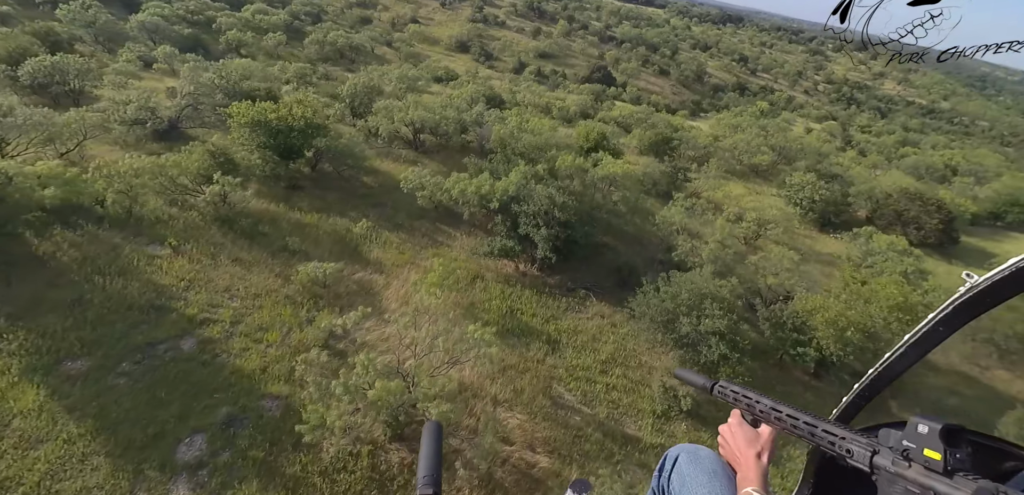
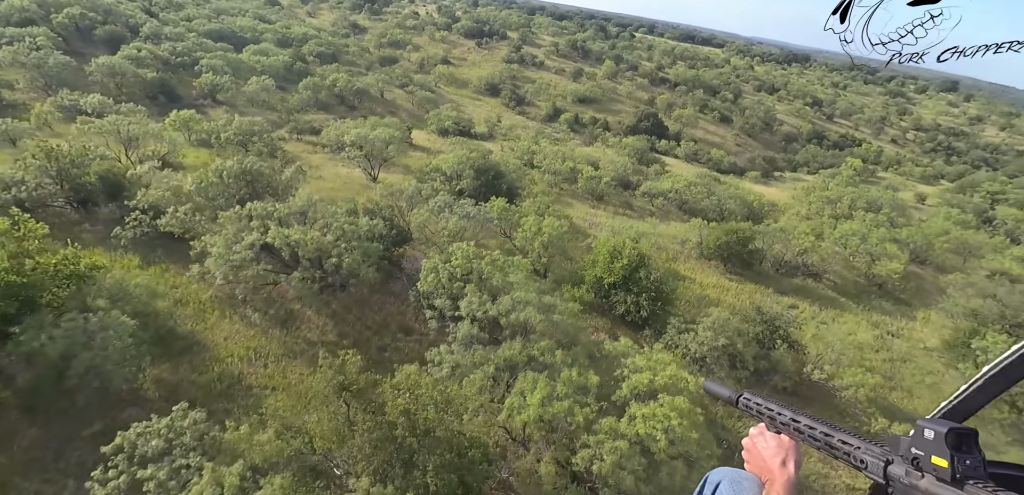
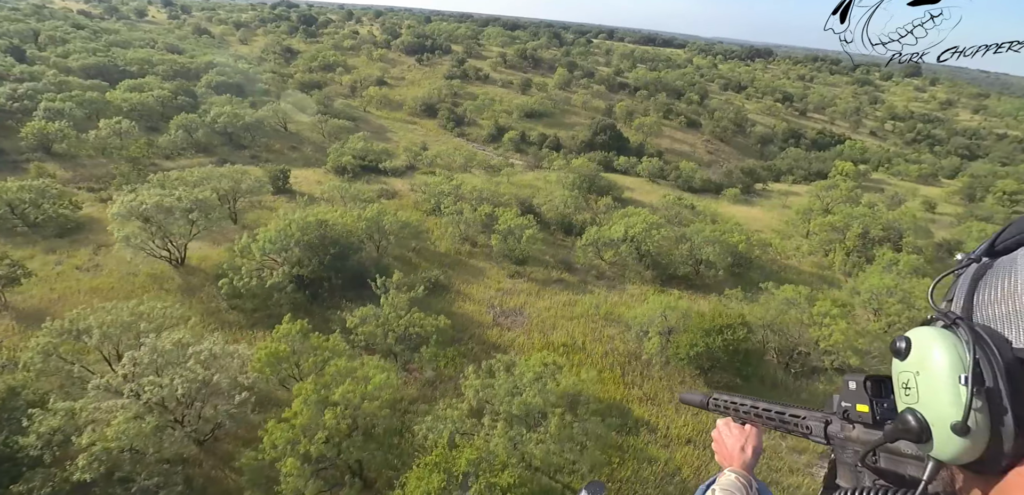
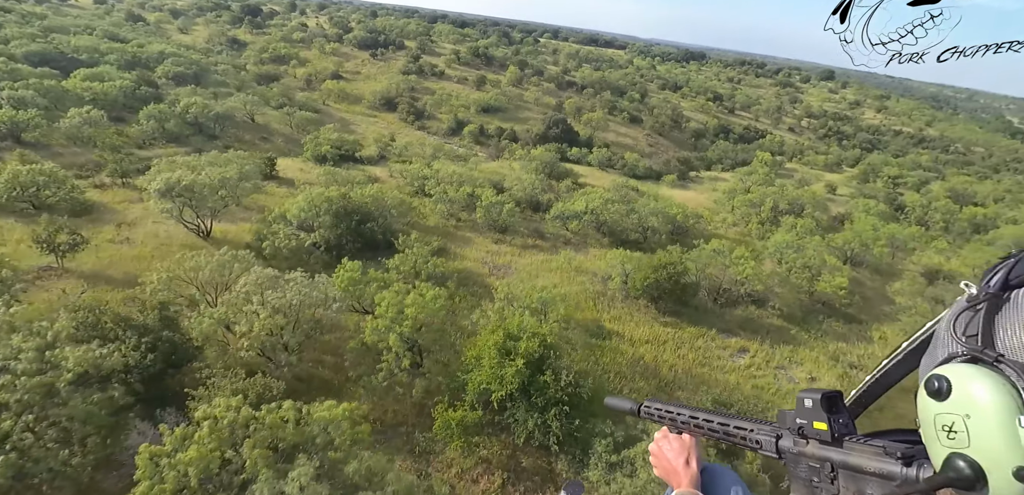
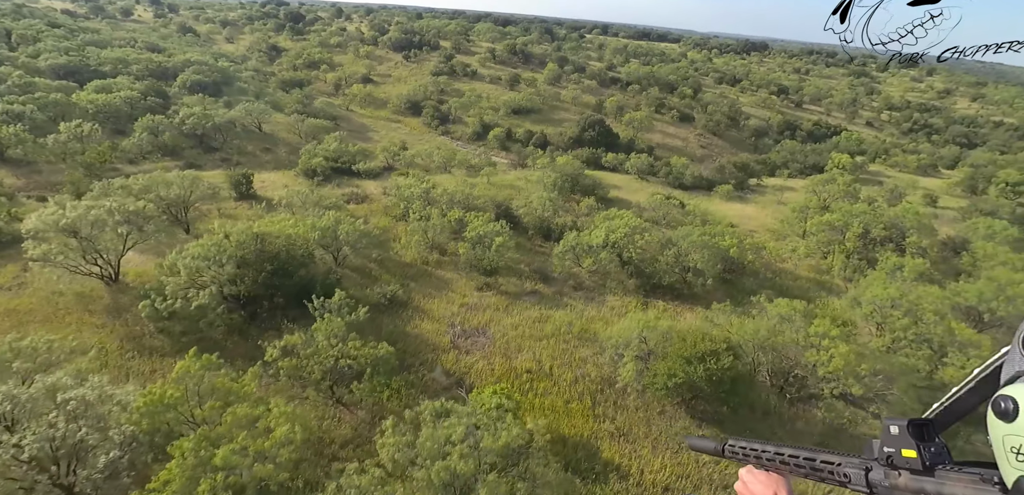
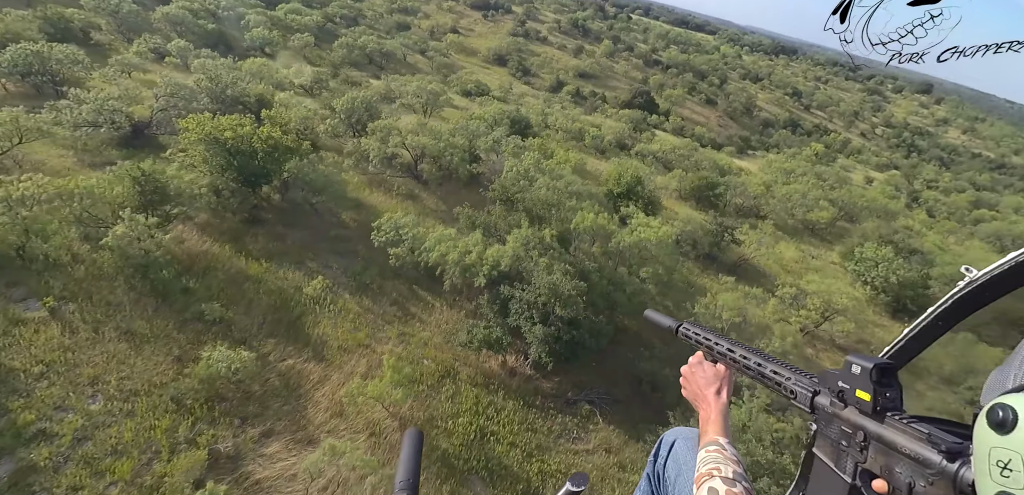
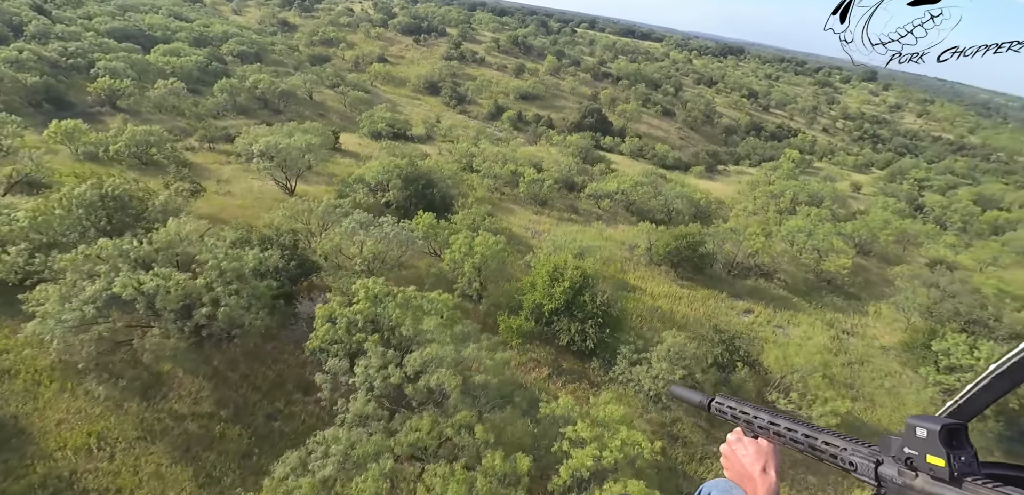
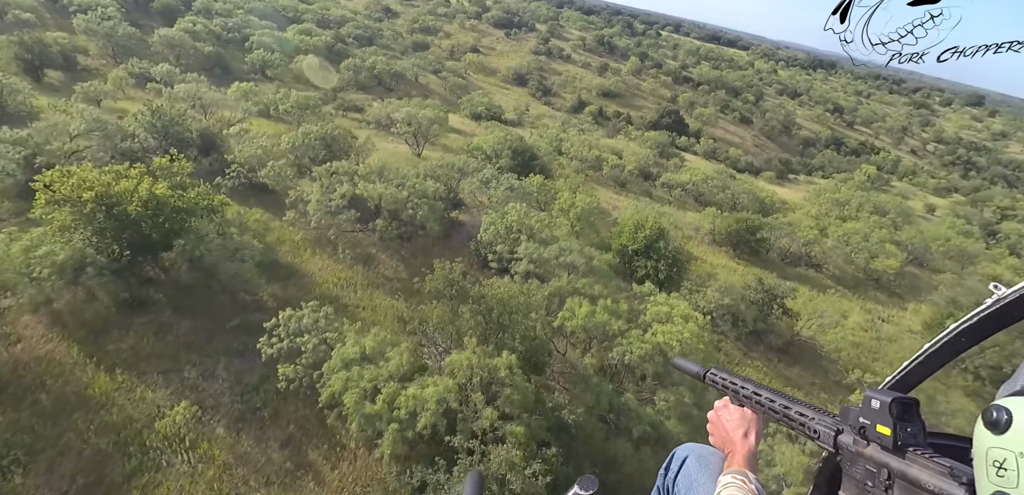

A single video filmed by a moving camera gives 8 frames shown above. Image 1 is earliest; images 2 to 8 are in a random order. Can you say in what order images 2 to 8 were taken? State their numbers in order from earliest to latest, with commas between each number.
6, 8, 2, 7, 4, 3, 5
